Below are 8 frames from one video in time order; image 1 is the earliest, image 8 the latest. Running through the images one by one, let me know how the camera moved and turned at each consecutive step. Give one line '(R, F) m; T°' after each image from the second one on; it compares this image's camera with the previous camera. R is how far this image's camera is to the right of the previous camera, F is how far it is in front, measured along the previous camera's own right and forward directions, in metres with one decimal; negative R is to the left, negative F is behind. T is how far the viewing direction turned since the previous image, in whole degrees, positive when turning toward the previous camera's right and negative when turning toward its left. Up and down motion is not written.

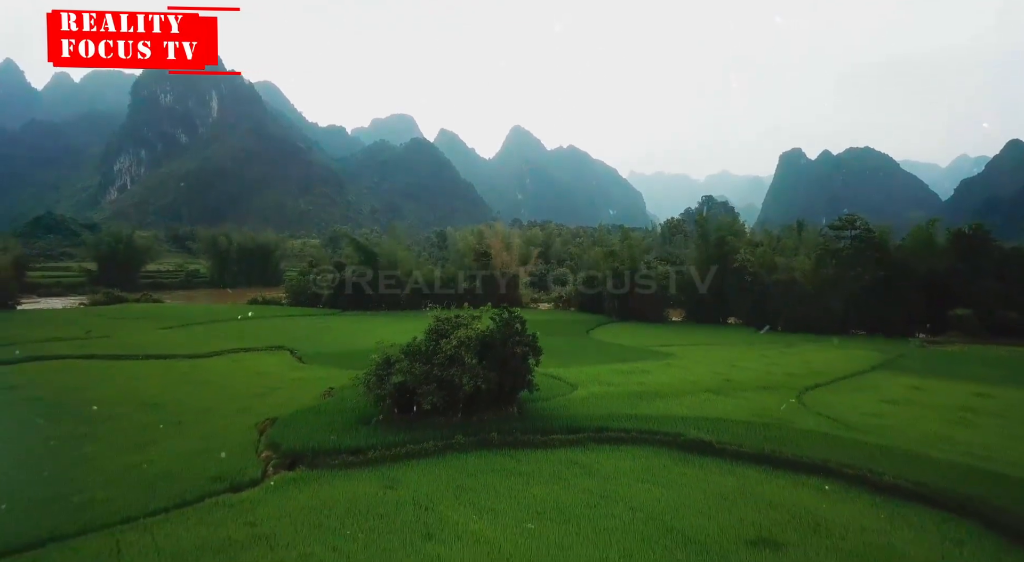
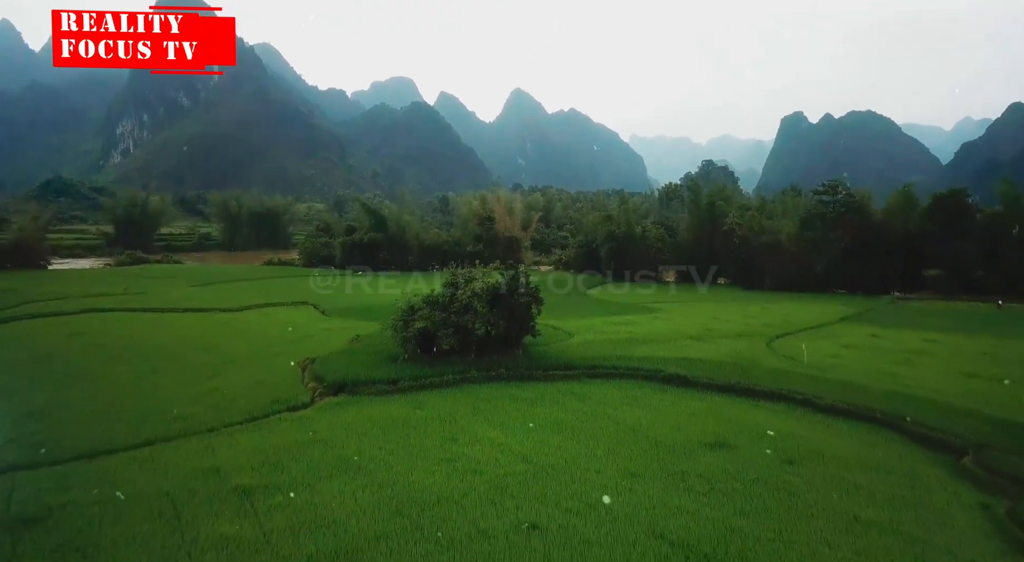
(-0.1, -1.5) m; 0°
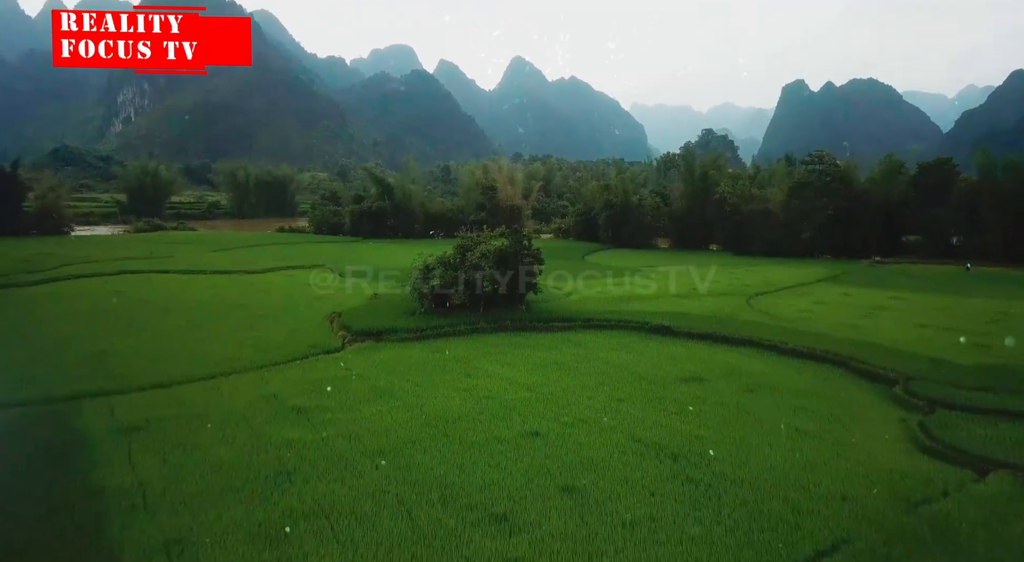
(-0.1, -1.3) m; 0°
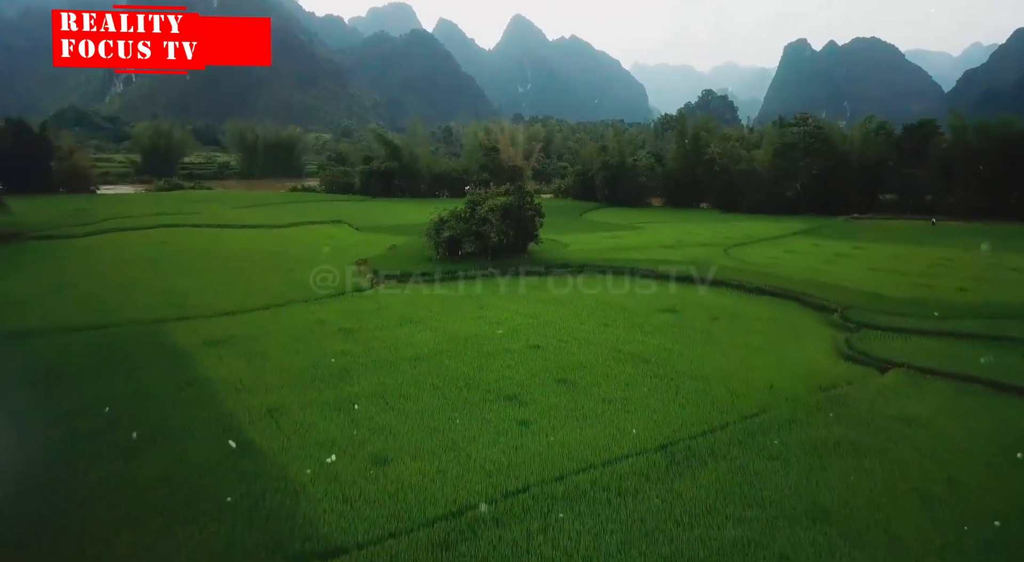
(-0.1, -1.7) m; 0°
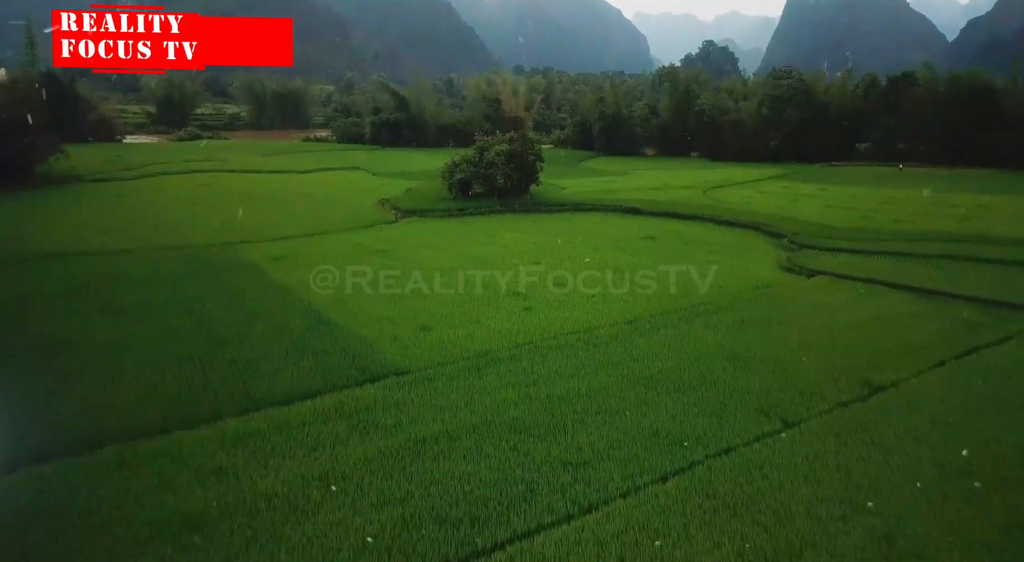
(-0.1, -2.1) m; 0°
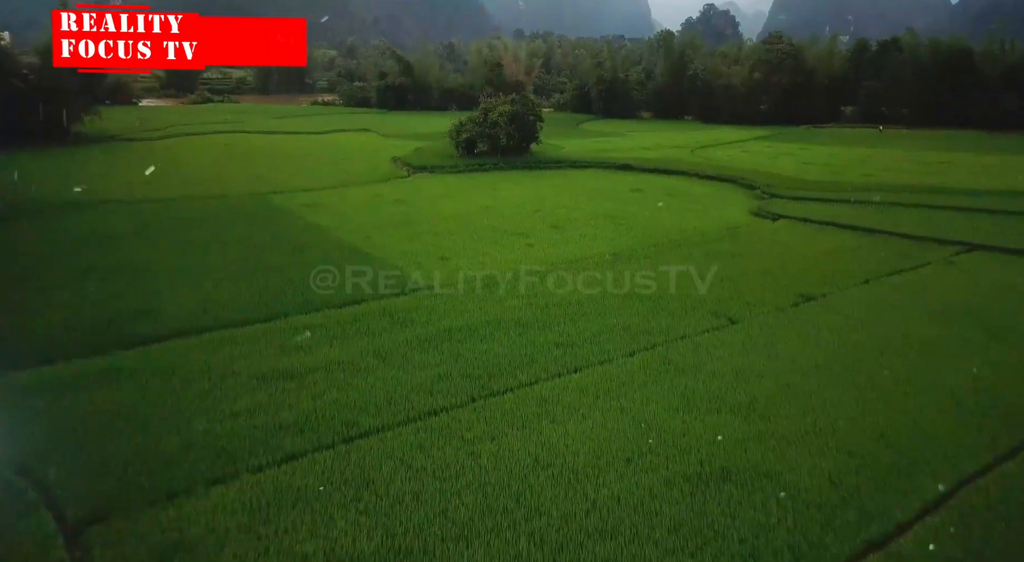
(-0.1, -1.5) m; 0°
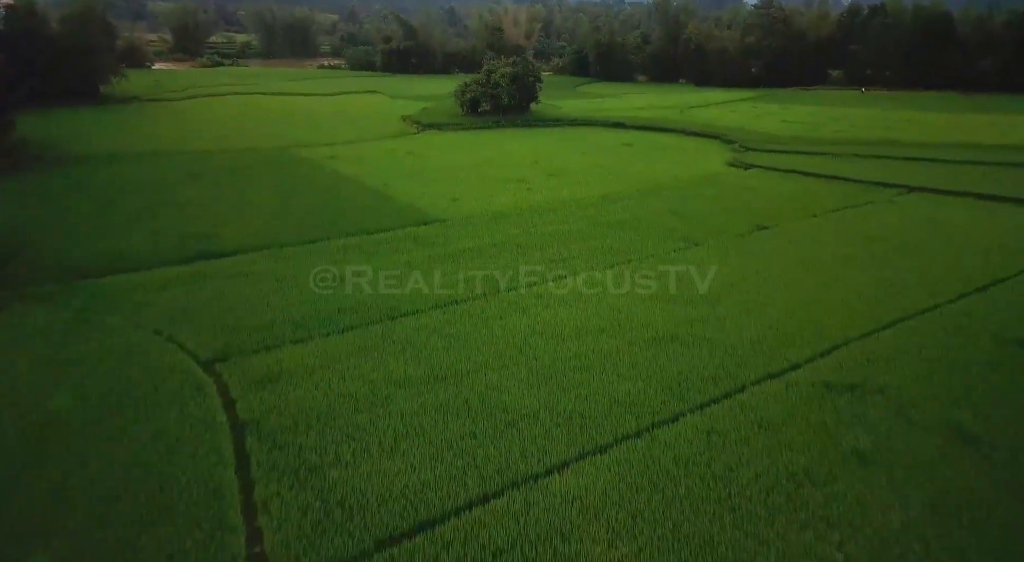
(0.0, -1.6) m; 0°
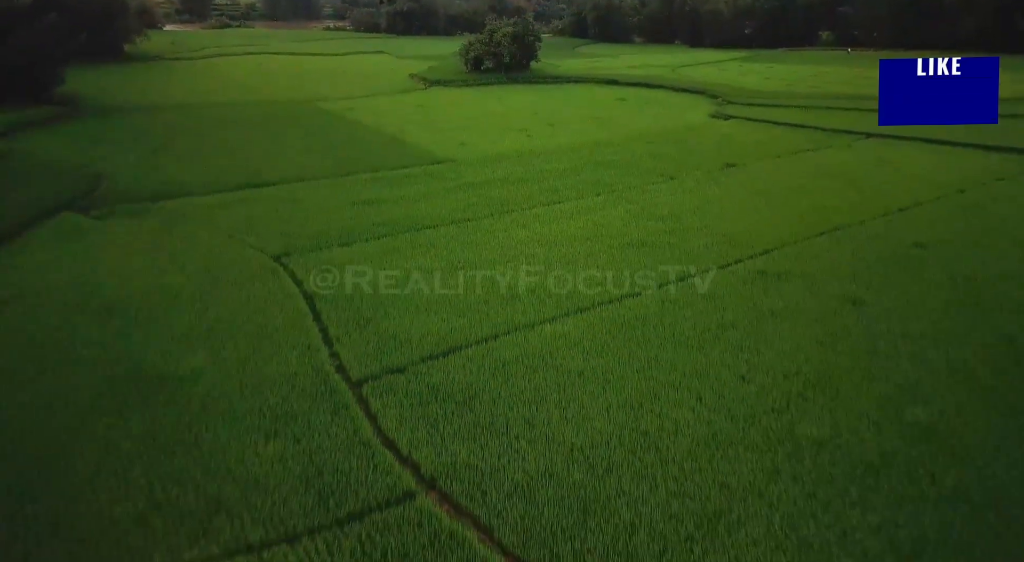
(0.0, -1.5) m; 0°
